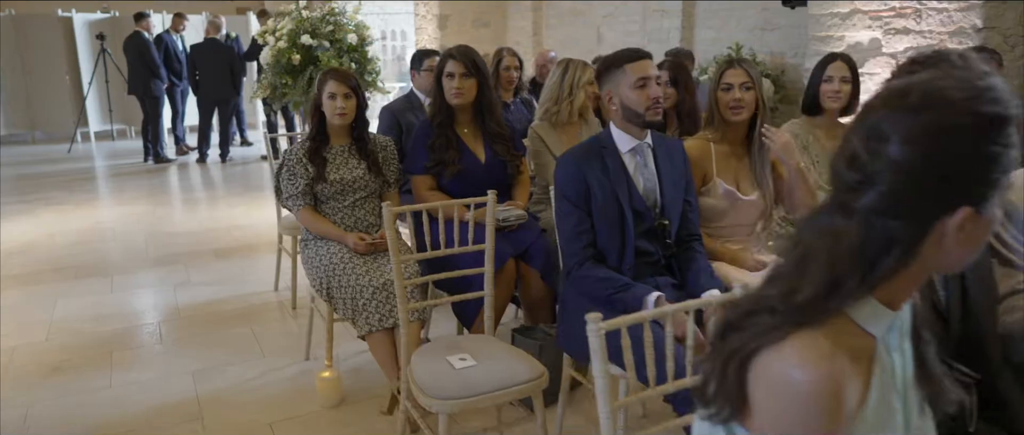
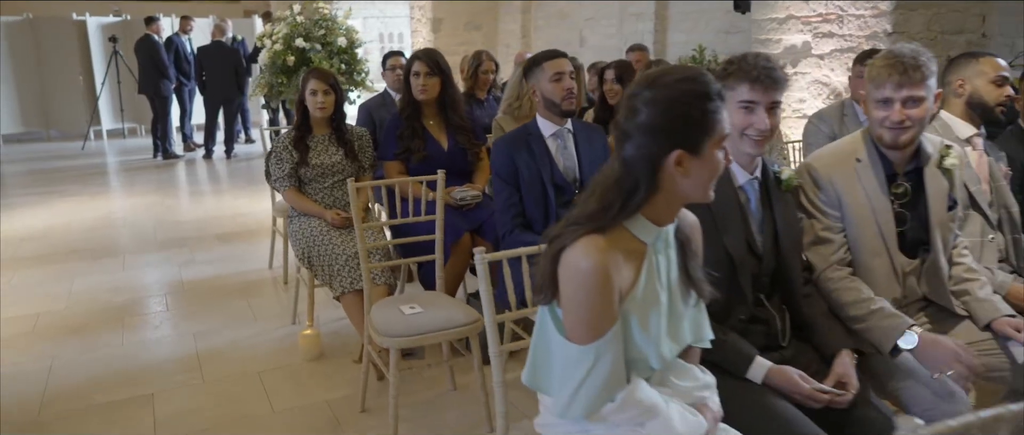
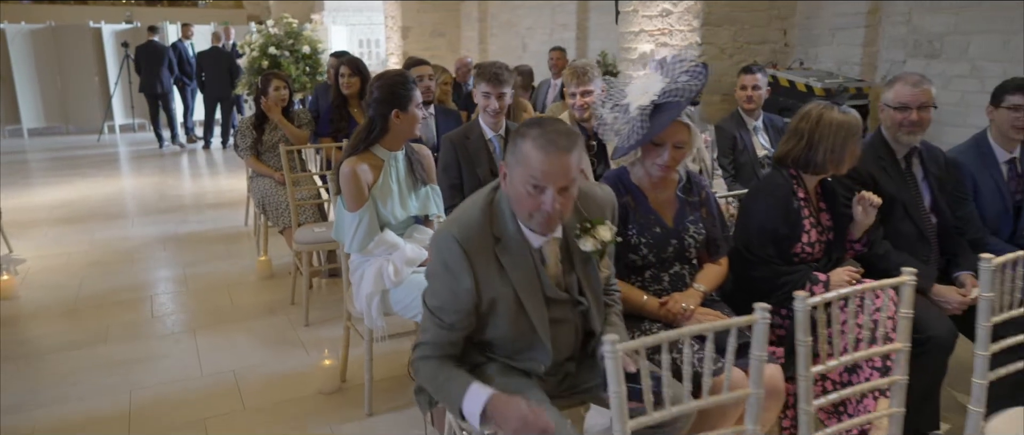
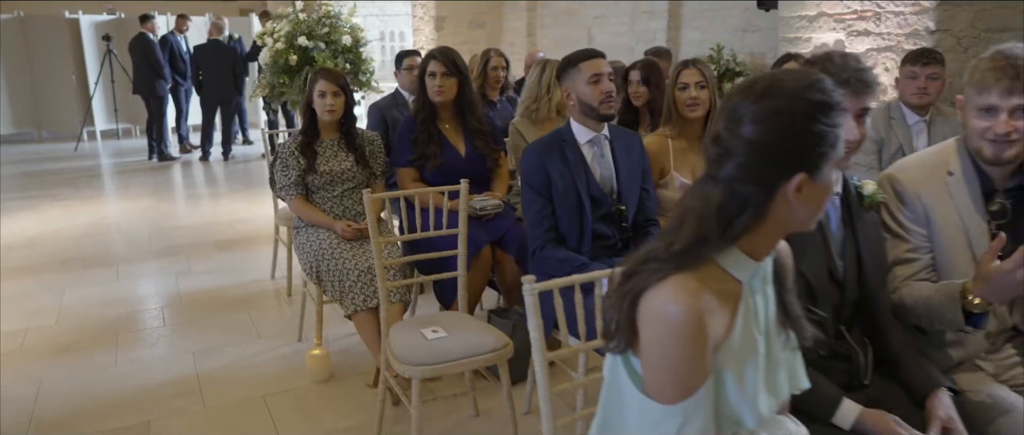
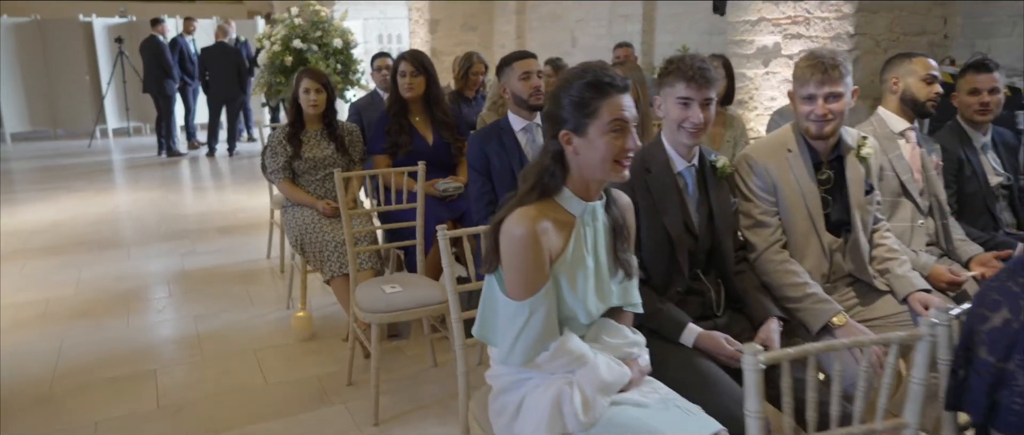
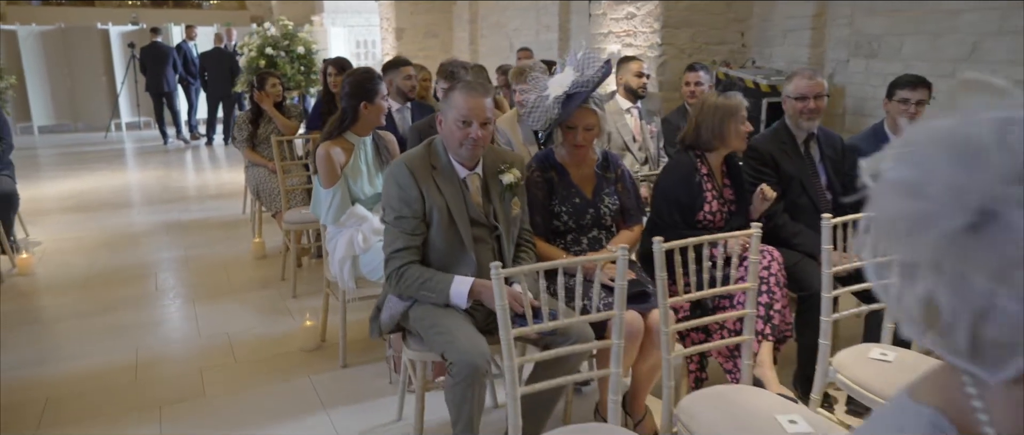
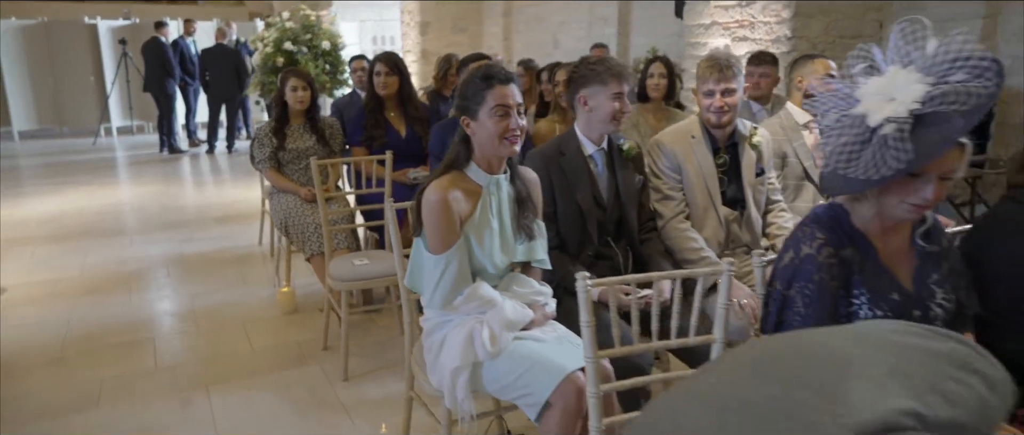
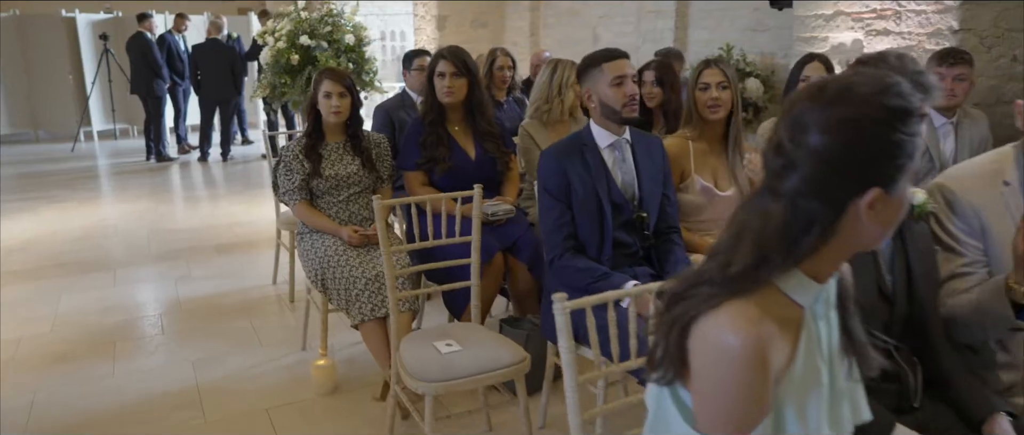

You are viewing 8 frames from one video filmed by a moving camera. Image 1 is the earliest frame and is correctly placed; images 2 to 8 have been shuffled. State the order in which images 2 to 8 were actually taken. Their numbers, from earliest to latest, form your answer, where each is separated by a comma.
8, 4, 2, 5, 7, 3, 6
